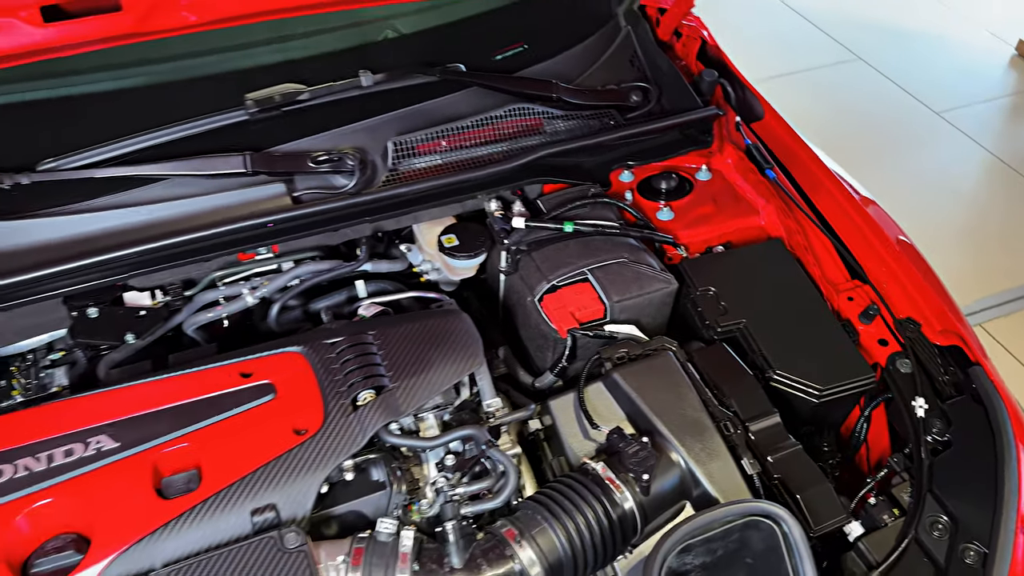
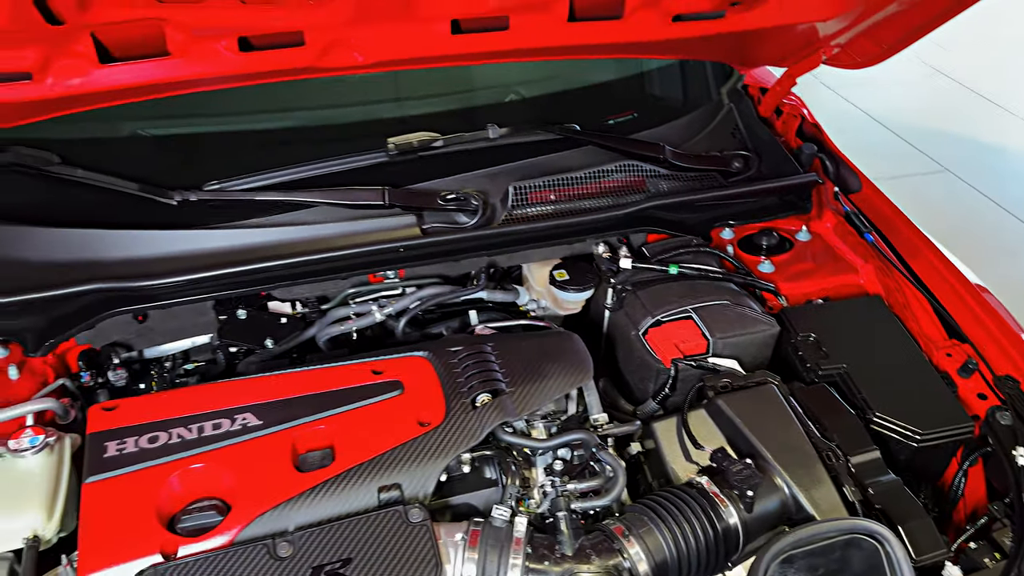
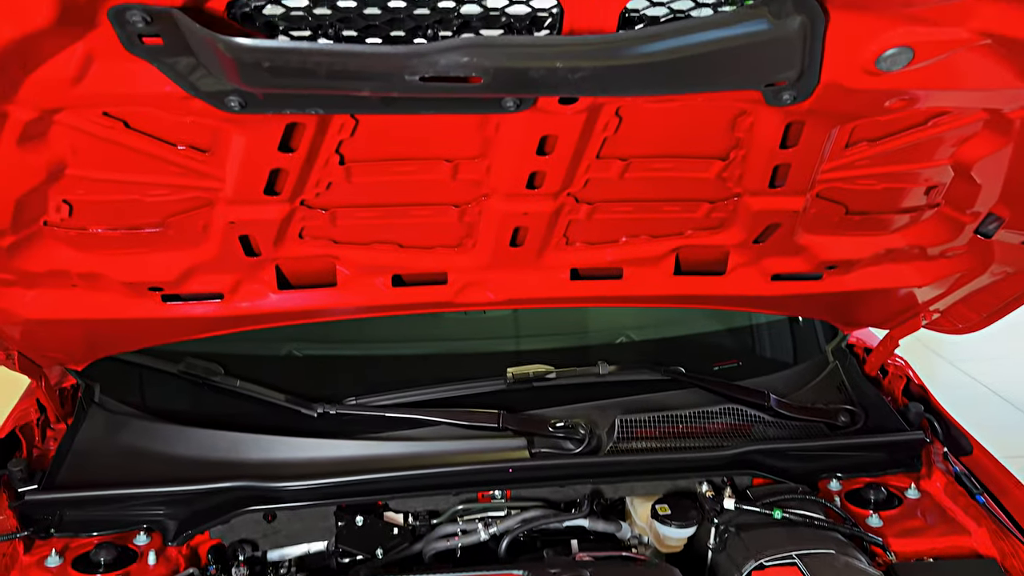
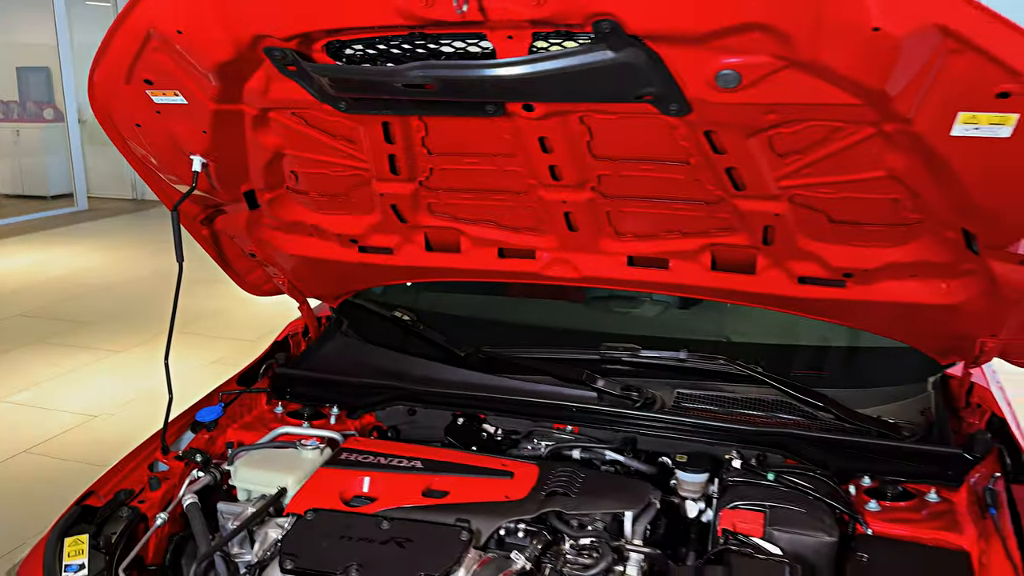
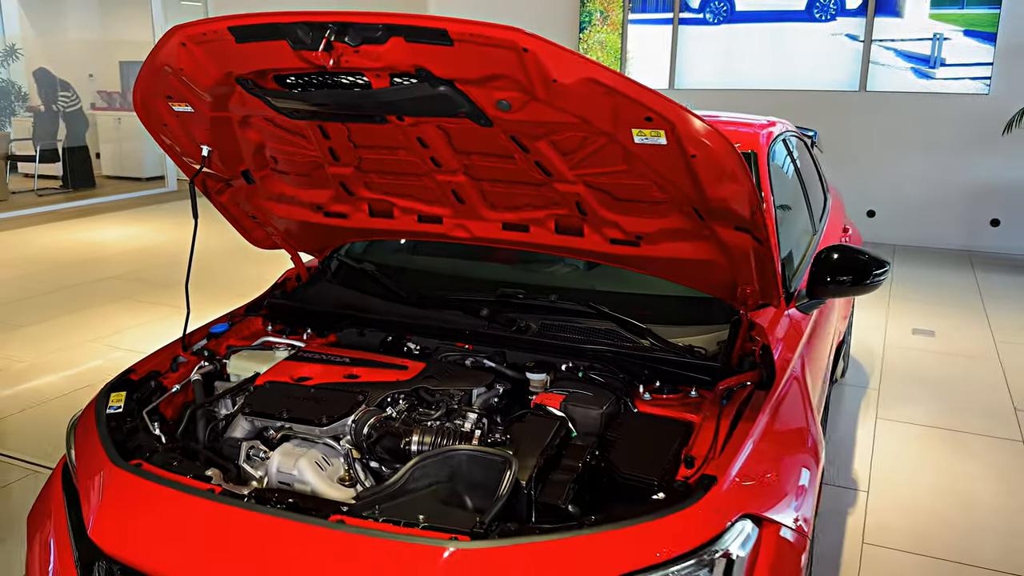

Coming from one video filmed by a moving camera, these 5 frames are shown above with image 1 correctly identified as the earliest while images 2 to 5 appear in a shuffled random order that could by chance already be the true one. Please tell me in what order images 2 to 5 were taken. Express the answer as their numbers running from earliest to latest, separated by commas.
2, 3, 4, 5
